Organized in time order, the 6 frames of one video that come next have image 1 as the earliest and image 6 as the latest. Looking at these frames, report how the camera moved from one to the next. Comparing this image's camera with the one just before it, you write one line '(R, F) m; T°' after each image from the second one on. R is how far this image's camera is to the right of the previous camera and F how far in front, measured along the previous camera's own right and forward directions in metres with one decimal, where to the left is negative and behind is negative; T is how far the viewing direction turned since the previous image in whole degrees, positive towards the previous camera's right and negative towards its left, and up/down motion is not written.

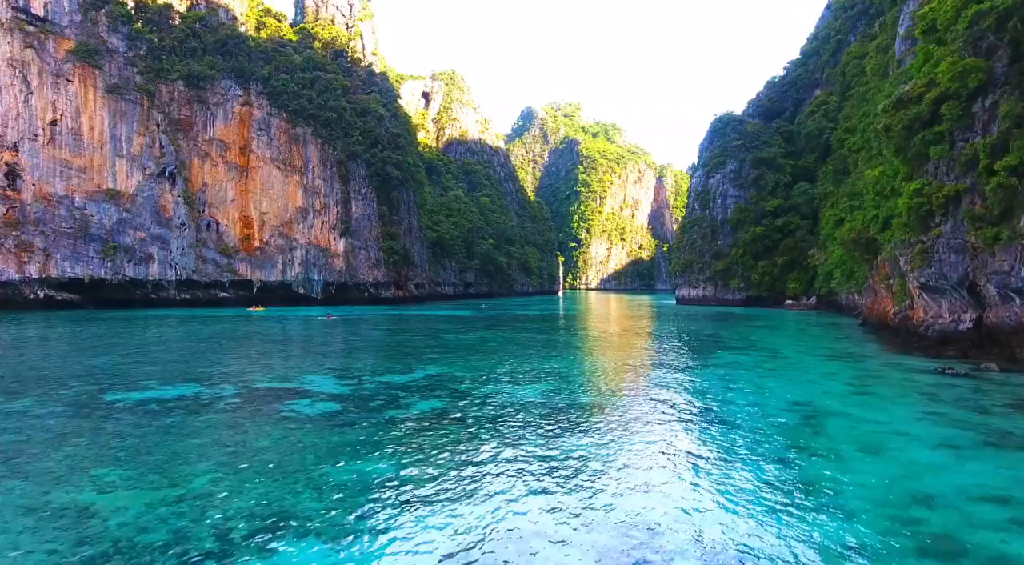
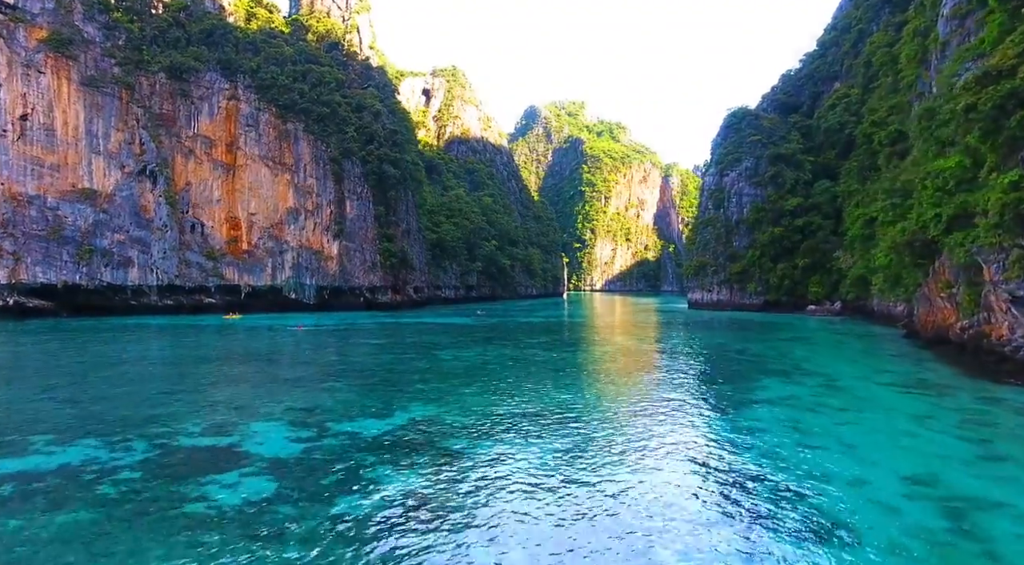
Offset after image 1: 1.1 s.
(0.0, +2.1) m; 0°
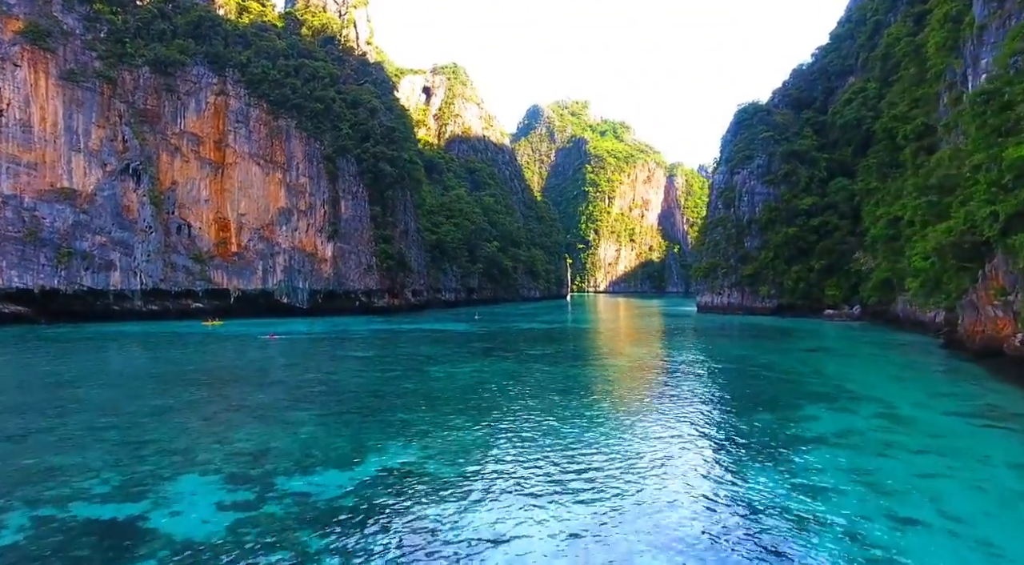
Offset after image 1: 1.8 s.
(0.0, +1.5) m; 0°
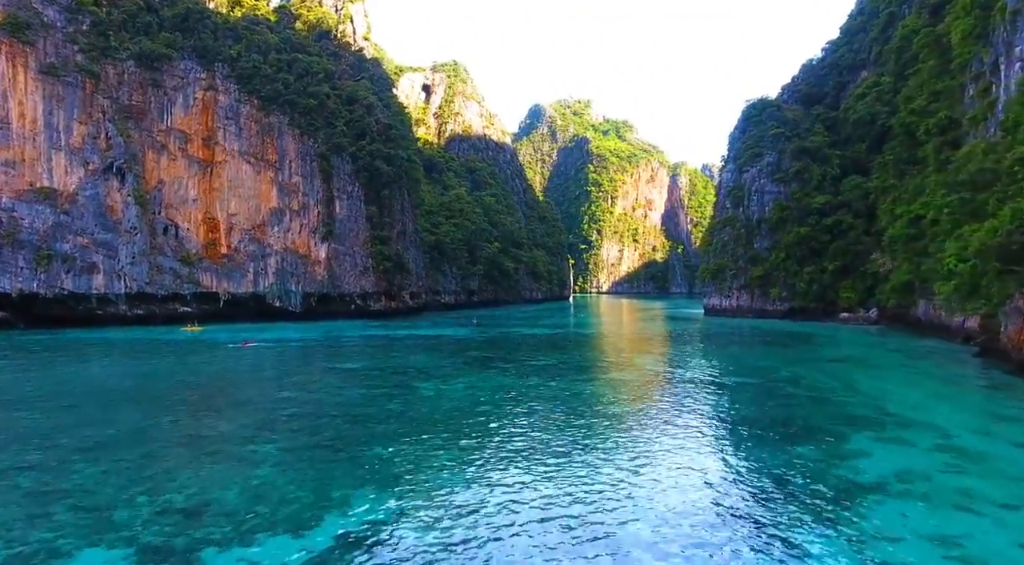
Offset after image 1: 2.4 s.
(+0.1, +1.3) m; 0°
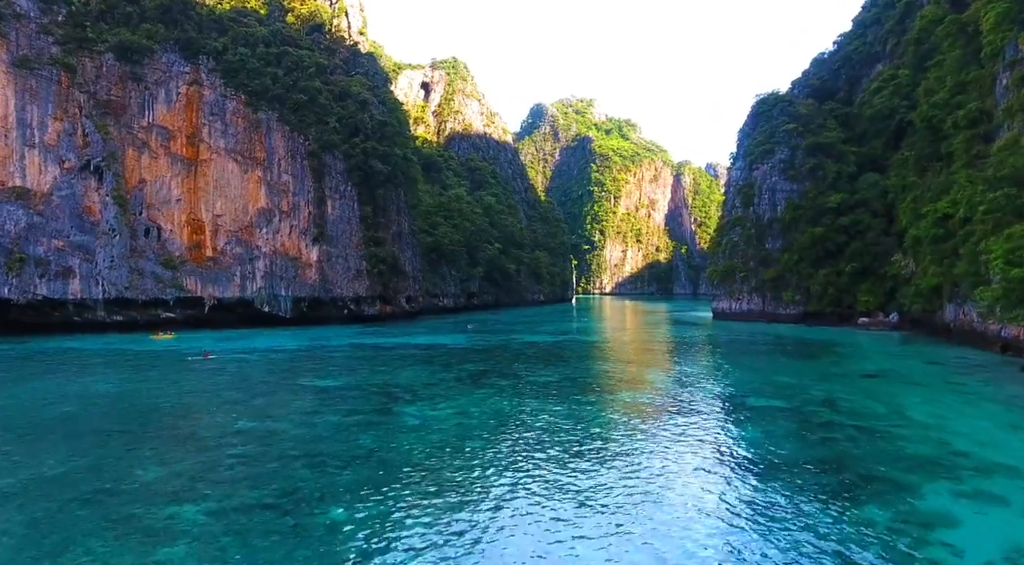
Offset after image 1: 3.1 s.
(+0.1, +1.5) m; 0°
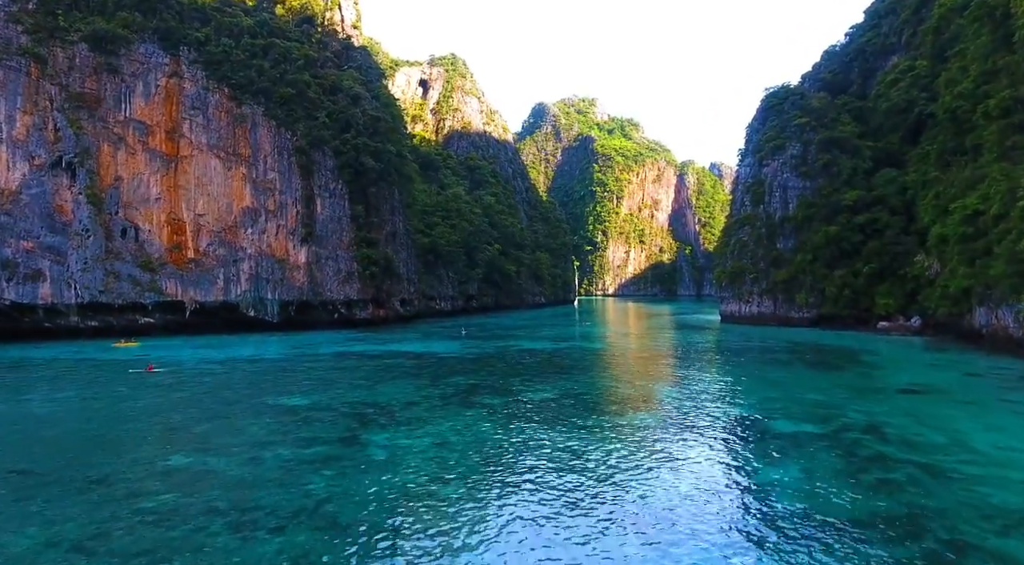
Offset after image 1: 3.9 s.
(+0.2, +1.6) m; 0°
